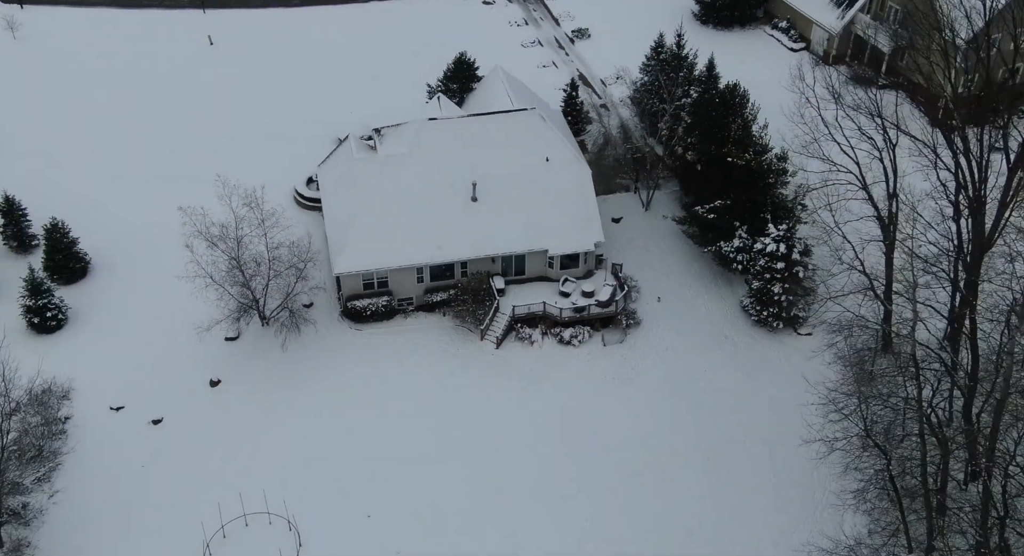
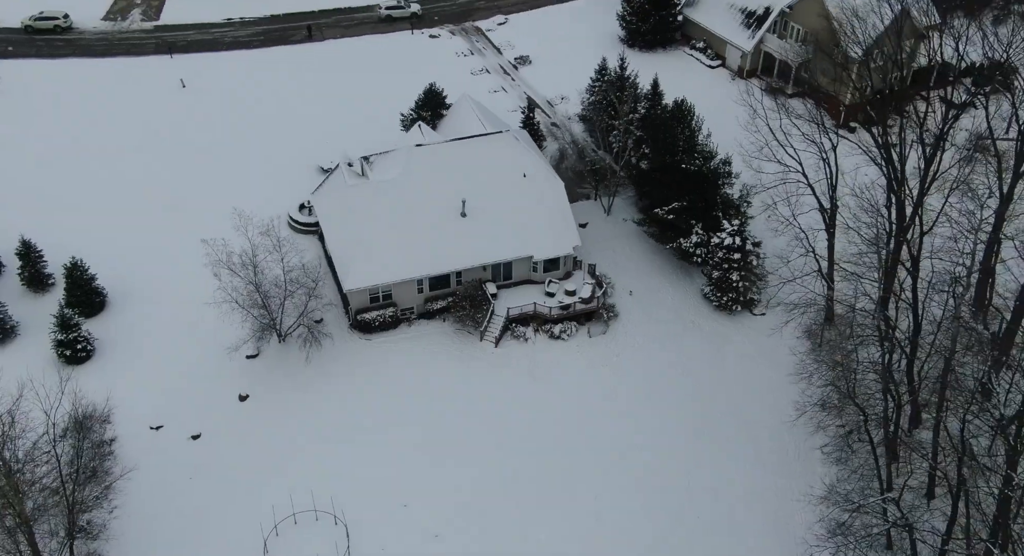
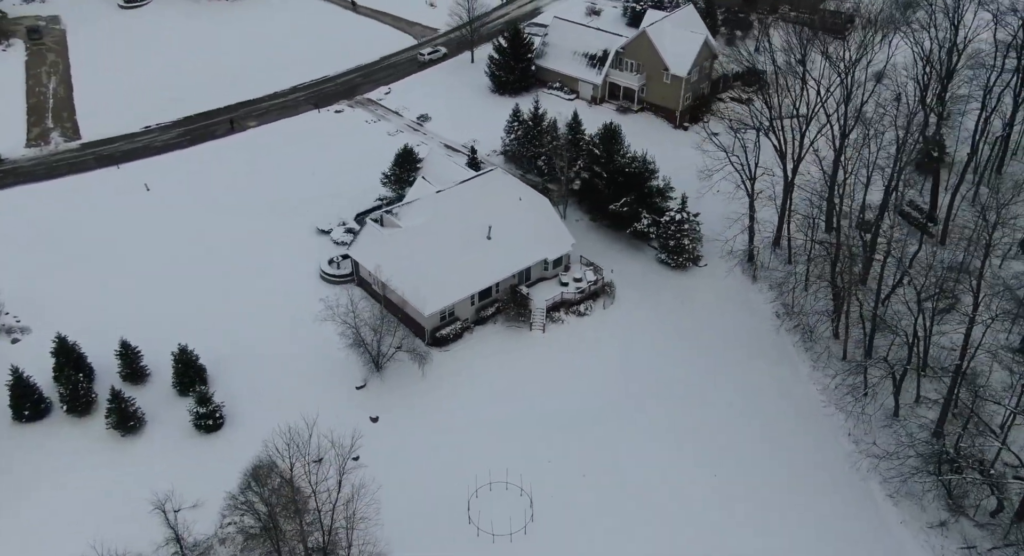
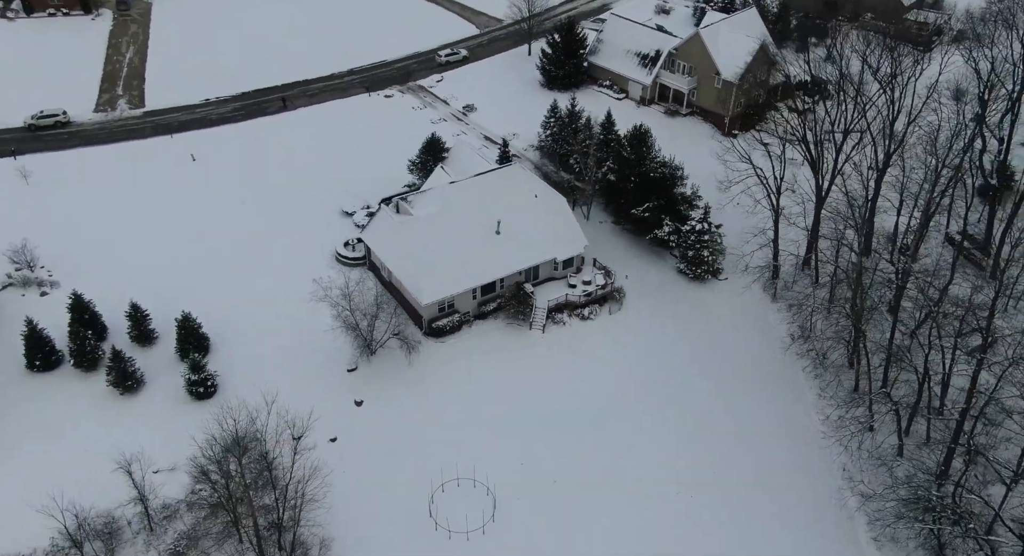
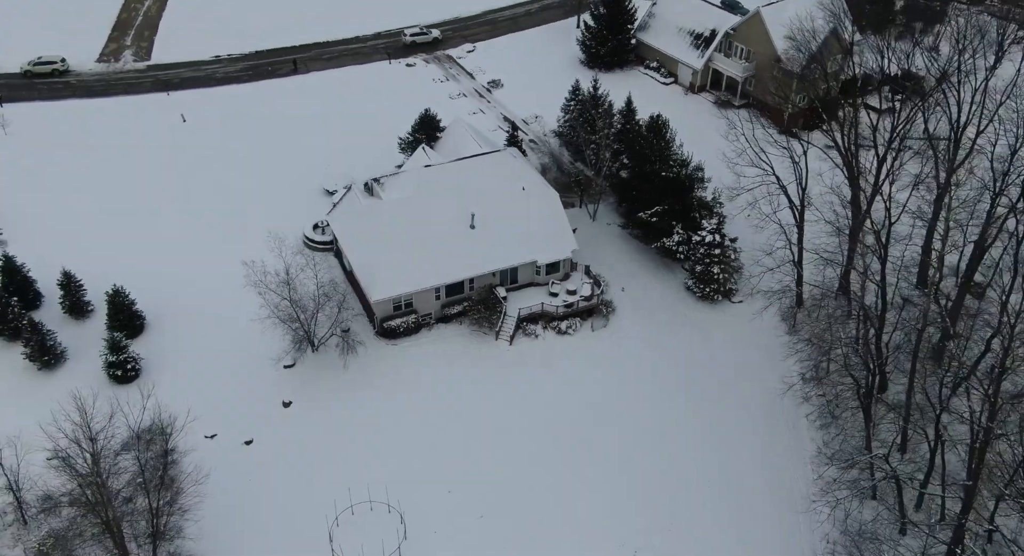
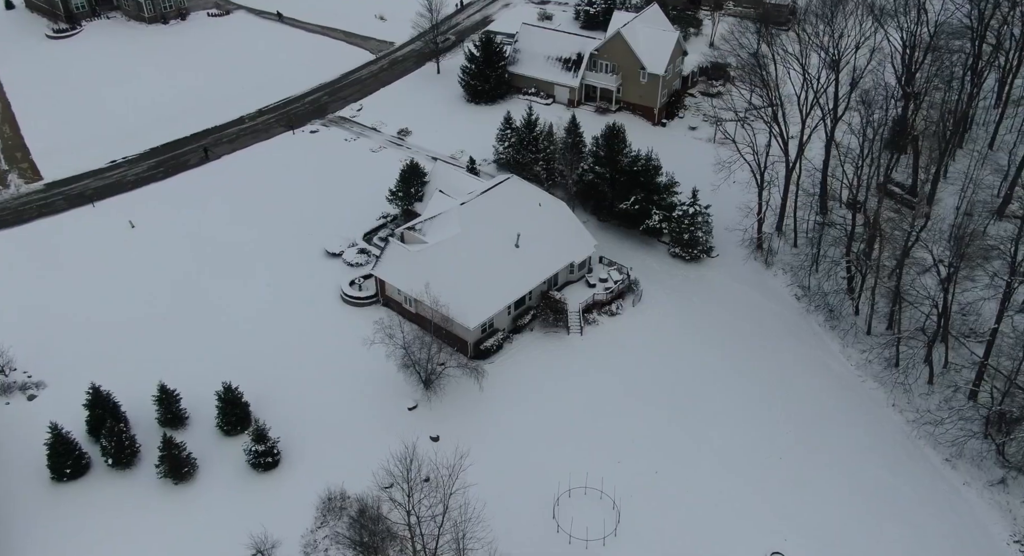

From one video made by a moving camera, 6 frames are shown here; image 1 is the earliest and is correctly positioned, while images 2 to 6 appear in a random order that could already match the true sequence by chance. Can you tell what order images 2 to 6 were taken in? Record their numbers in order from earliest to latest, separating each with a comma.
2, 5, 4, 3, 6
